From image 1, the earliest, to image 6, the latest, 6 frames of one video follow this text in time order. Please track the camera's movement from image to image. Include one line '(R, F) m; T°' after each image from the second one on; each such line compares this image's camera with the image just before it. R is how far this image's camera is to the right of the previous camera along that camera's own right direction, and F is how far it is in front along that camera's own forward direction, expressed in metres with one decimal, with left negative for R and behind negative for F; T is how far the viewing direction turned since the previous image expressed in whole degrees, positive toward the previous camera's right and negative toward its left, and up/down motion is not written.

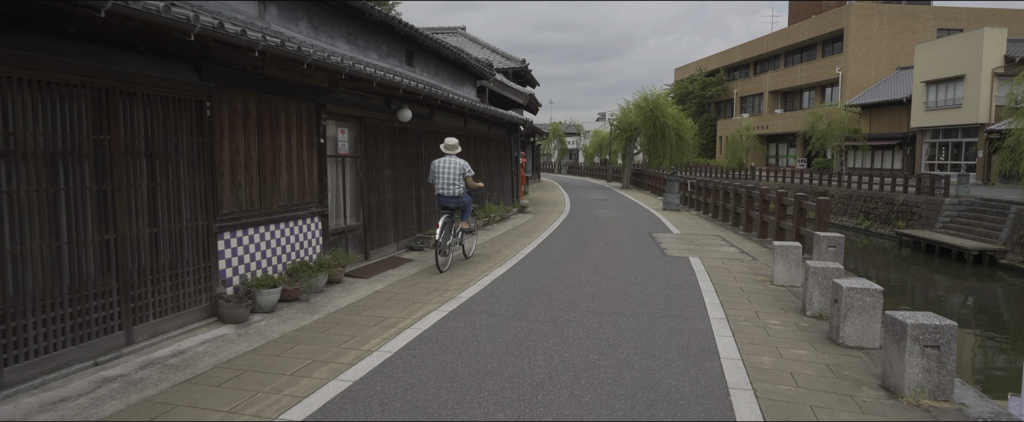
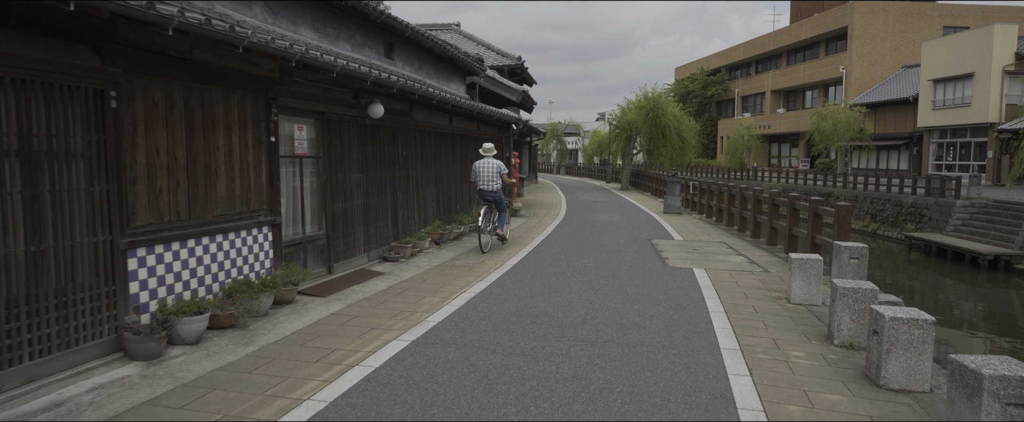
(+0.2, +0.9) m; 0°
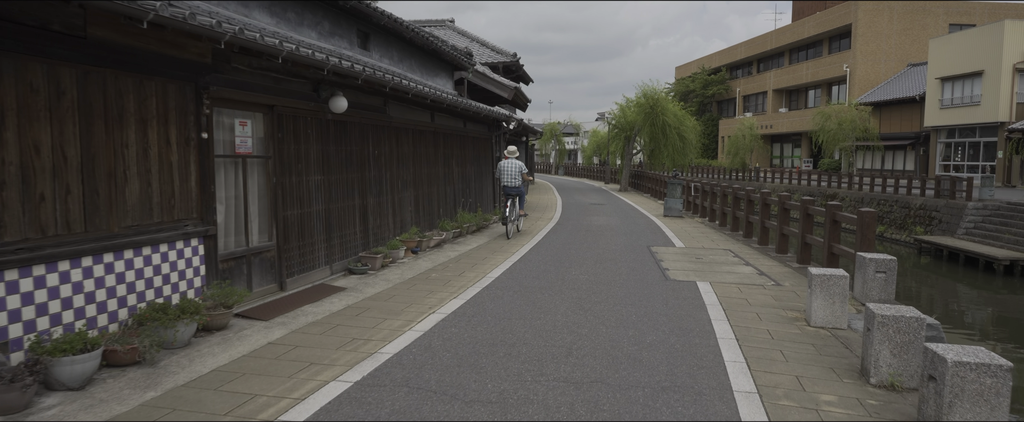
(+0.2, +0.9) m; 0°
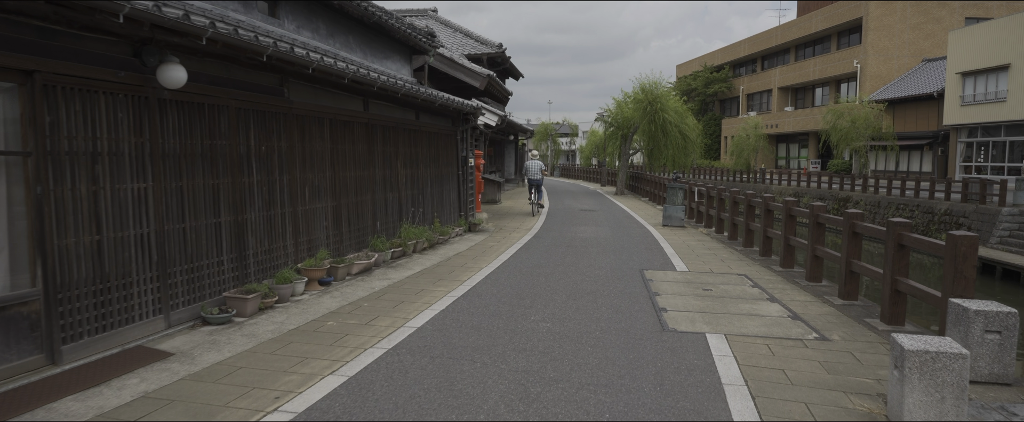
(+0.6, +2.3) m; 0°
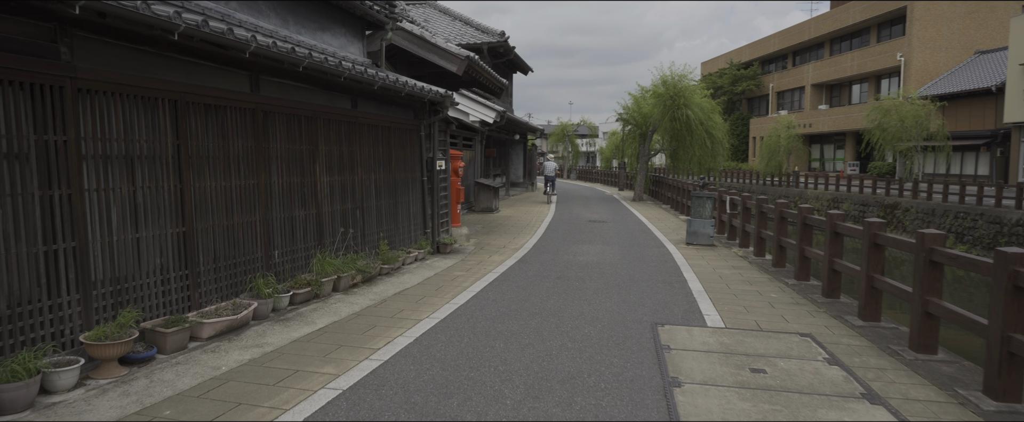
(+0.6, +2.6) m; -2°
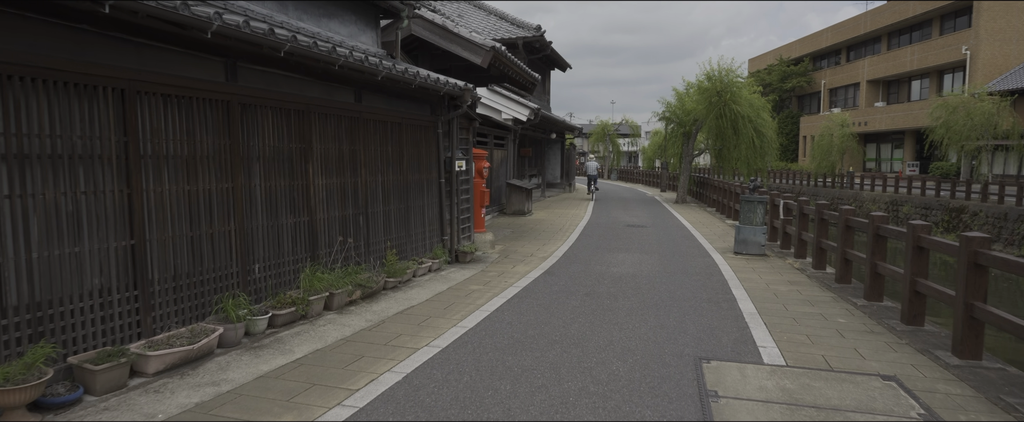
(+0.2, +0.9) m; -4°
